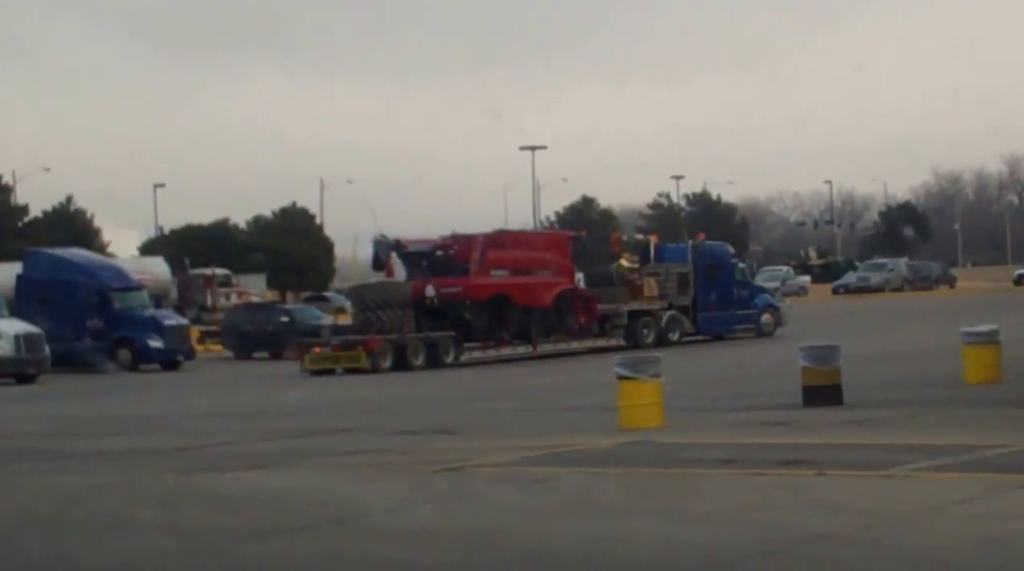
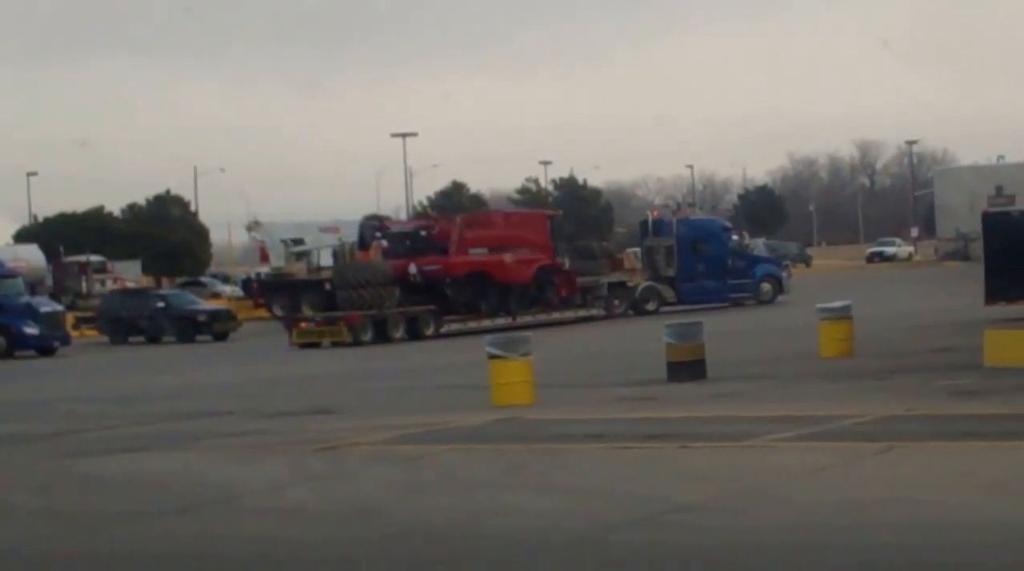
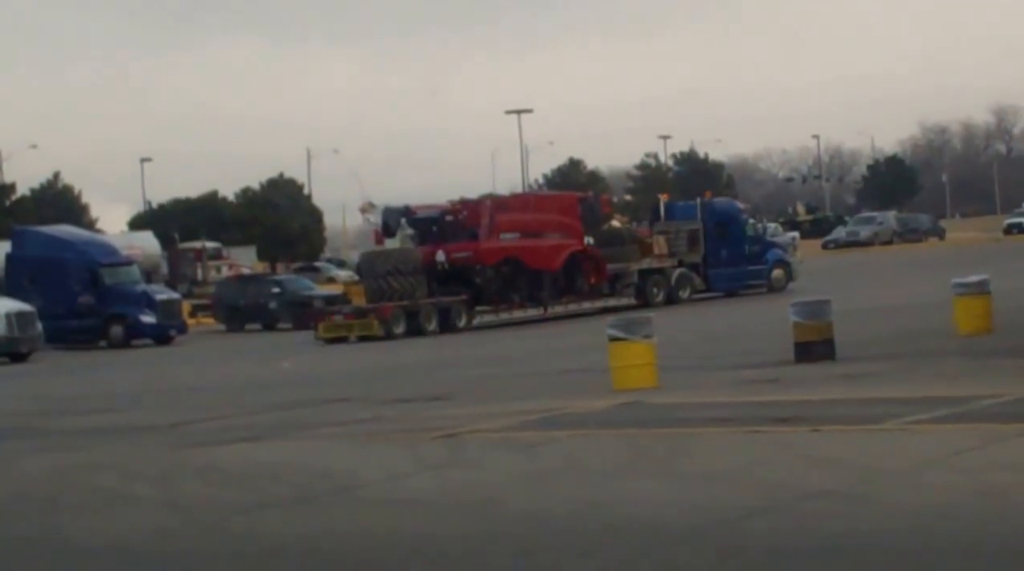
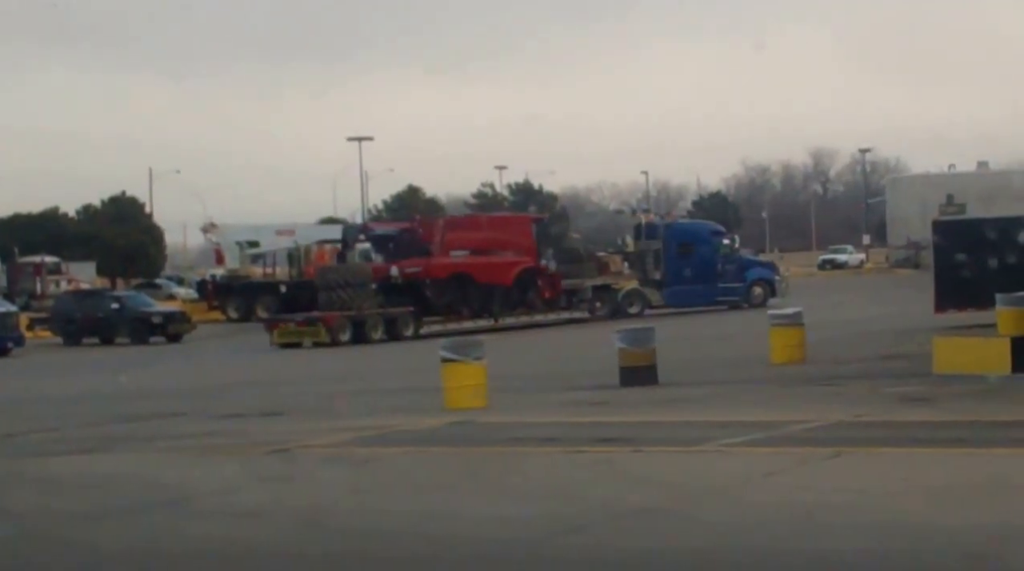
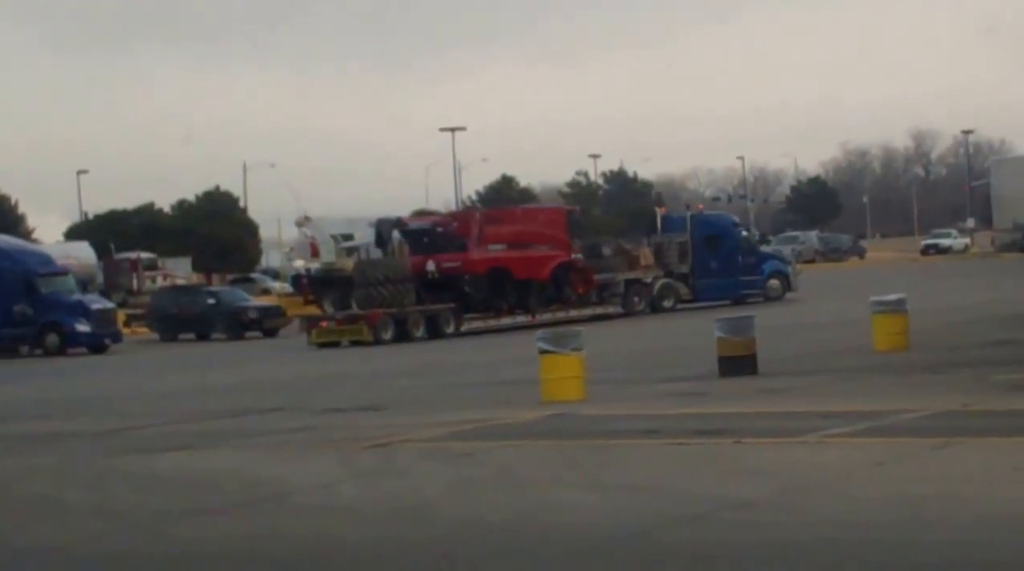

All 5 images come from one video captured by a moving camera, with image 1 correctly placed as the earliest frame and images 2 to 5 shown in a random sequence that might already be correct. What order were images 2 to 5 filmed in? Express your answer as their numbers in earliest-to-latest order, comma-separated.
3, 5, 2, 4
